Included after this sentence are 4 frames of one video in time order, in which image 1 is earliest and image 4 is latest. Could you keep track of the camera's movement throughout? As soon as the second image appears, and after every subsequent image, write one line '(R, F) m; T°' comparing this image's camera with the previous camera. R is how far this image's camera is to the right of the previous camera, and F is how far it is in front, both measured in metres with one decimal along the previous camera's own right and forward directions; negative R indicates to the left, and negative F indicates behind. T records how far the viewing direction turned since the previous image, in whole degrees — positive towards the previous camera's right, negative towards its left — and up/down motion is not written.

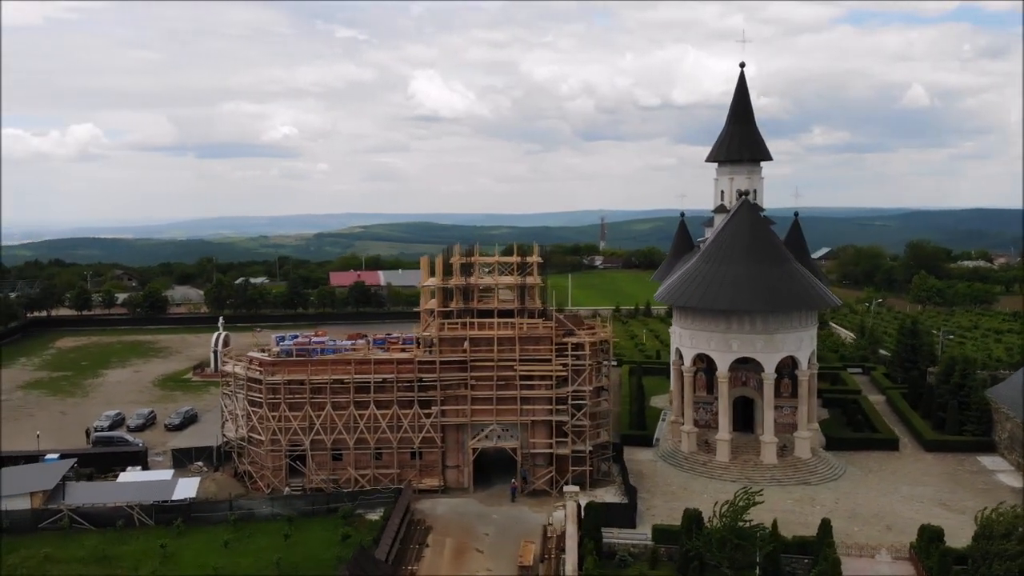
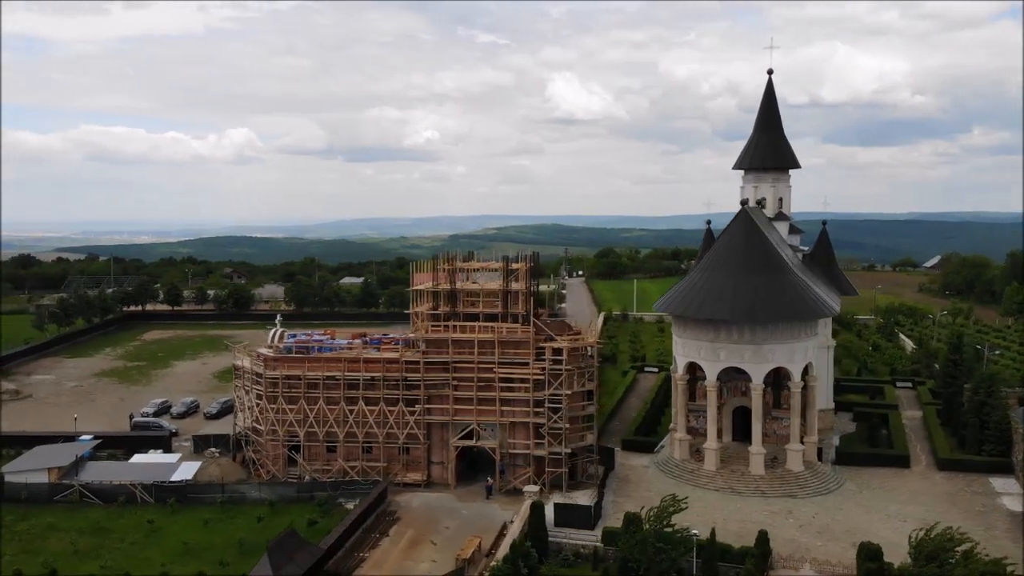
(+5.4, -0.8) m; -8°
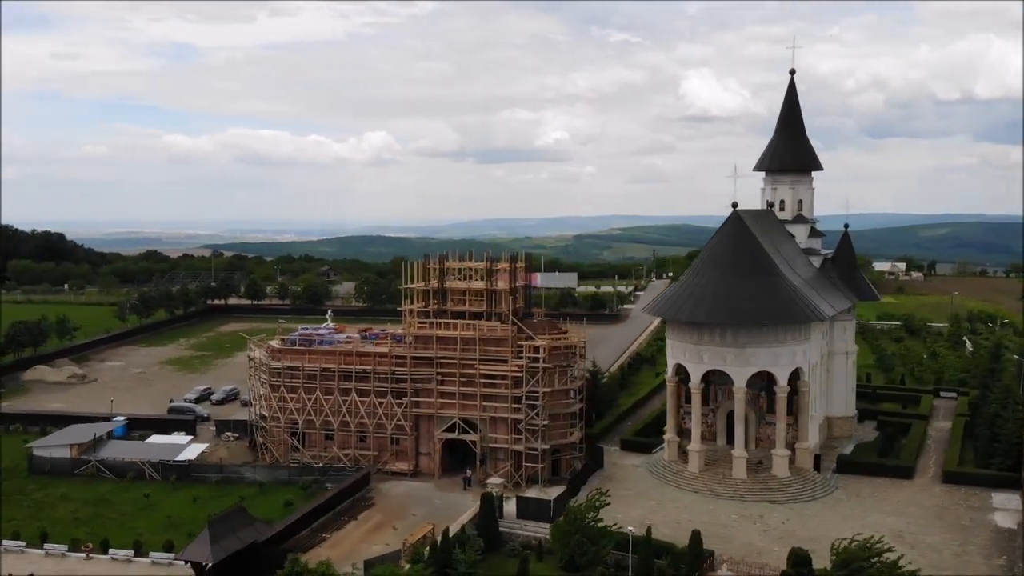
(+5.3, -0.7) m; -8°
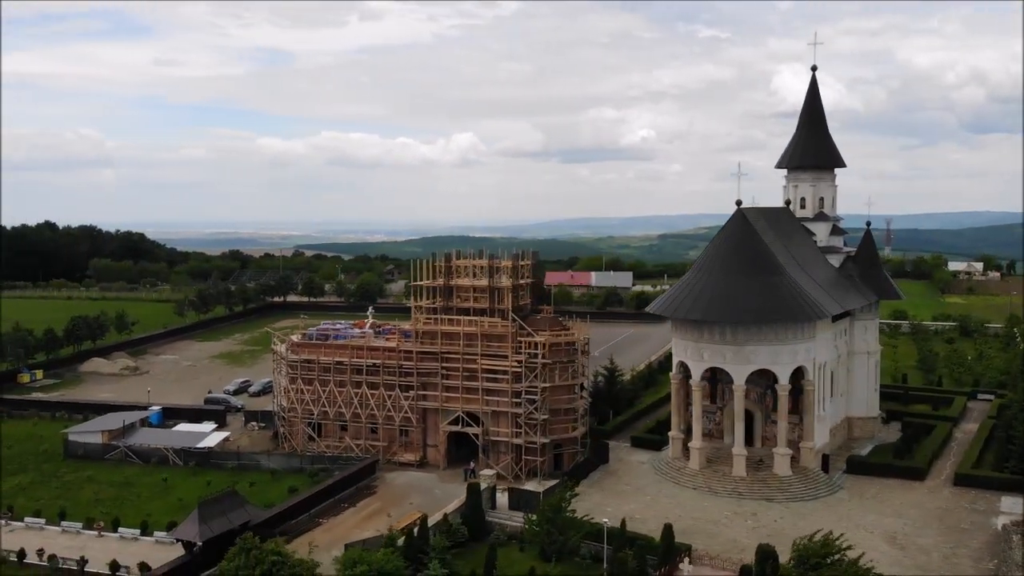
(+3.2, -0.6) m; -5°
